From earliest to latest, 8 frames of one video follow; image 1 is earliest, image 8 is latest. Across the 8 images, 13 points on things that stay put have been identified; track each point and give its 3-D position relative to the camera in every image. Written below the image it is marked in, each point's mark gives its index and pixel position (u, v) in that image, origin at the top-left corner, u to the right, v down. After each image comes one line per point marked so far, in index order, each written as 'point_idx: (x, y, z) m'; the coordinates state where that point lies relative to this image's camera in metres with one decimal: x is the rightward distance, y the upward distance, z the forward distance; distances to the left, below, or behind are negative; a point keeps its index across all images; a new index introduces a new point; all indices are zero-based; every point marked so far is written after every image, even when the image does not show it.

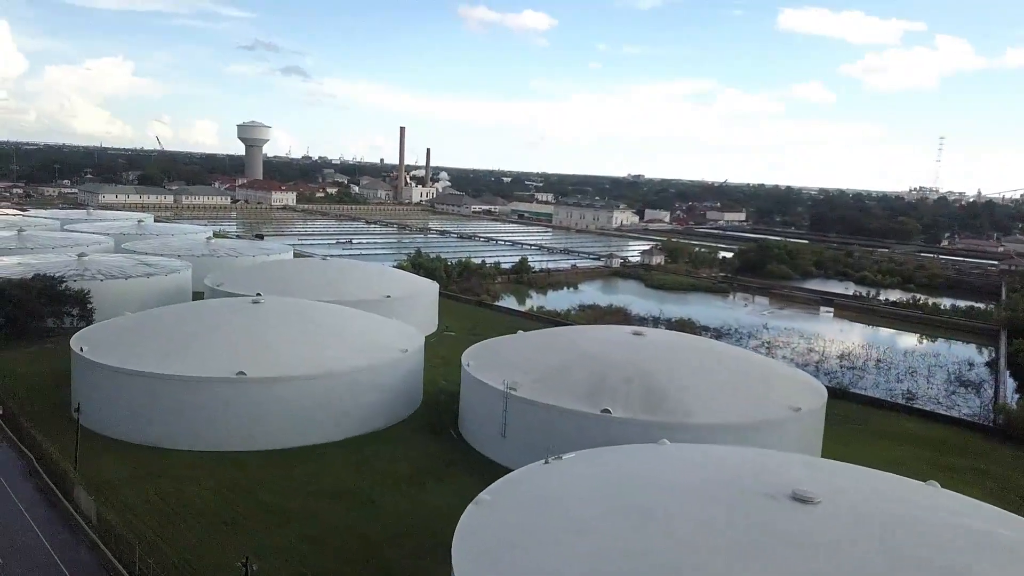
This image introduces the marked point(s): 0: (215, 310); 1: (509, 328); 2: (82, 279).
0: (-3.2, -0.3, +8.6) m
1: (0.0, -0.7, +12.7) m
2: (-6.3, +0.1, +11.7) m
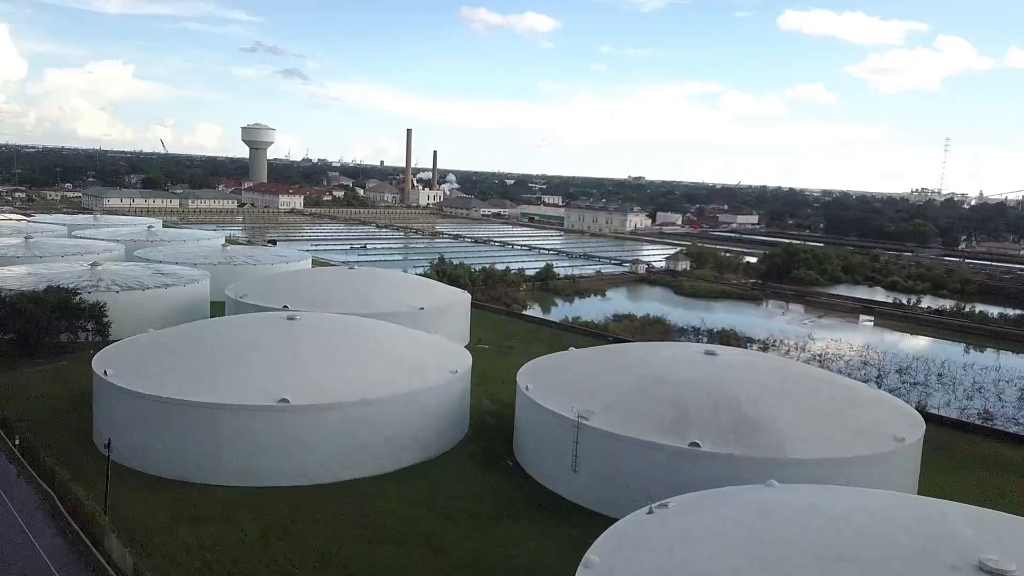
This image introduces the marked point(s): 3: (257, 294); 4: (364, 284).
0: (-2.6, -0.4, +7.9) m
1: (+0.5, -0.8, +12.1) m
2: (-5.8, 0.0, +11.0) m
3: (-3.7, -0.1, +11.5) m
4: (-2.2, 0.0, +11.5) m
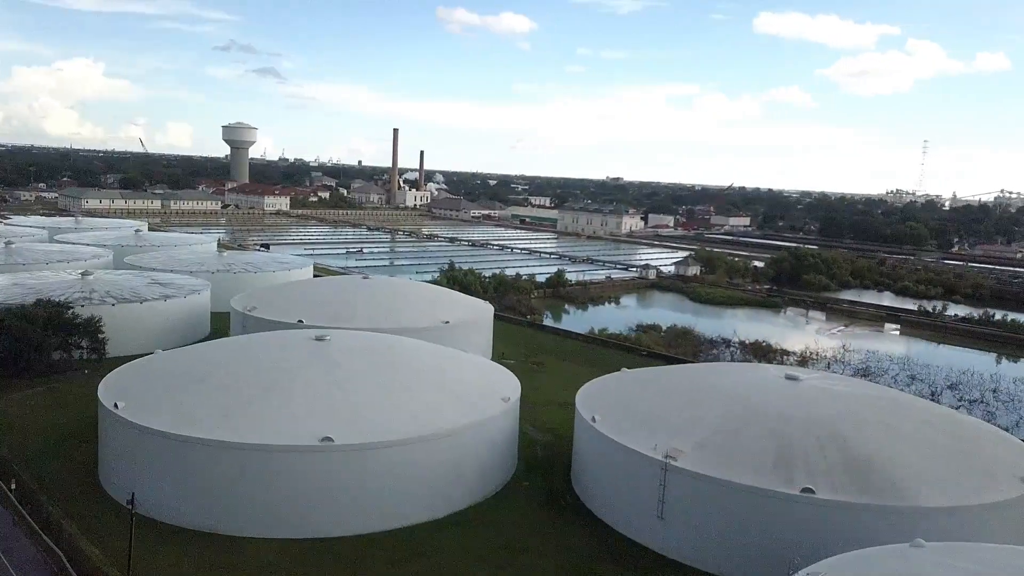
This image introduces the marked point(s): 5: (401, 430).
0: (-2.1, -0.6, +7.1) m
1: (+0.9, -1.0, +11.3) m
2: (-5.3, -0.2, +10.0) m
3: (-3.3, -0.2, +10.6) m
4: (-1.8, -0.1, +10.7) m
5: (-0.8, -1.1, +6.0) m
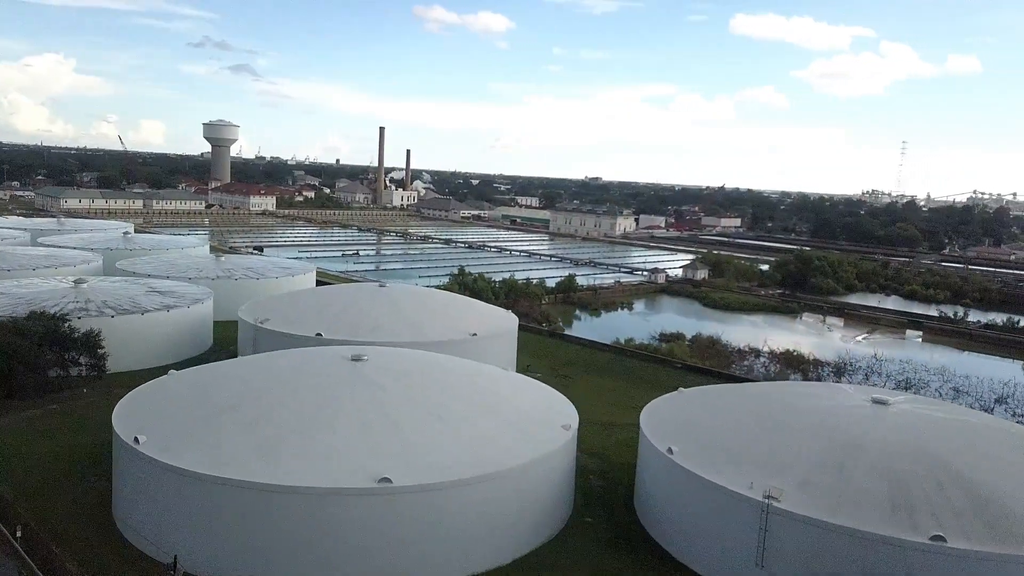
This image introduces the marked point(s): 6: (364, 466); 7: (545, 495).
0: (-1.6, -0.7, +6.4) m
1: (+1.3, -1.1, +10.7) m
2: (-4.9, -0.3, +9.2) m
3: (-2.9, -0.4, +9.8) m
4: (-1.4, -0.3, +10.0) m
5: (-0.3, -1.2, +5.4) m
6: (-1.0, -1.2, +5.2) m
7: (+0.2, -1.5, +5.9) m
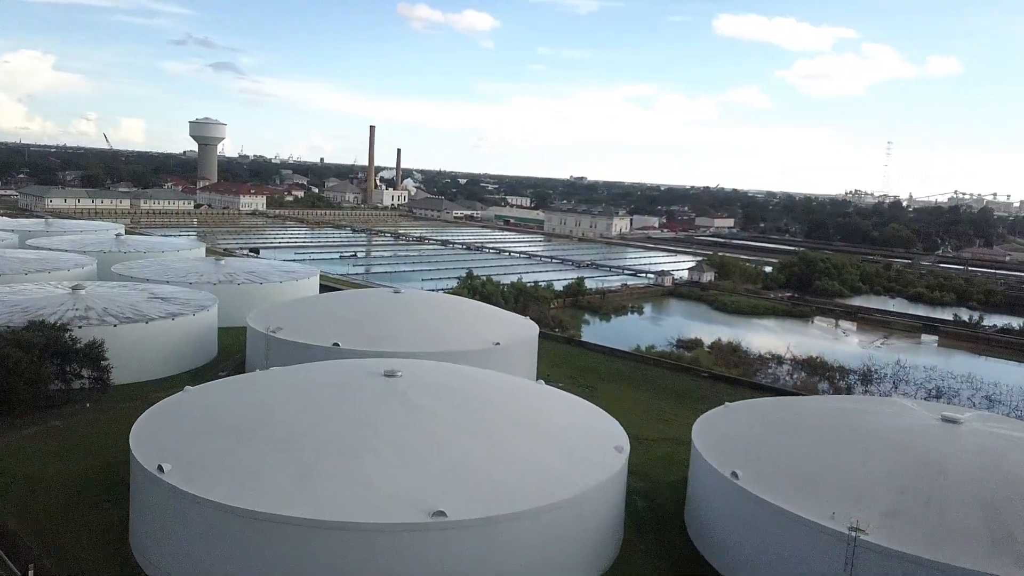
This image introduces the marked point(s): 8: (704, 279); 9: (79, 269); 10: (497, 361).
0: (-1.3, -0.8, +5.9) m
1: (+1.5, -1.2, +10.3) m
2: (-4.6, -0.4, +8.7) m
3: (-2.6, -0.4, +9.4) m
4: (-1.1, -0.3, +9.5) m
5: (+0.1, -1.3, +4.9) m
6: (-0.6, -1.3, +4.8) m
7: (+0.6, -1.6, +5.5) m
8: (+4.8, +0.2, +20.0) m
9: (-7.2, +0.3, +13.1) m
10: (-0.2, -0.9, +9.3) m
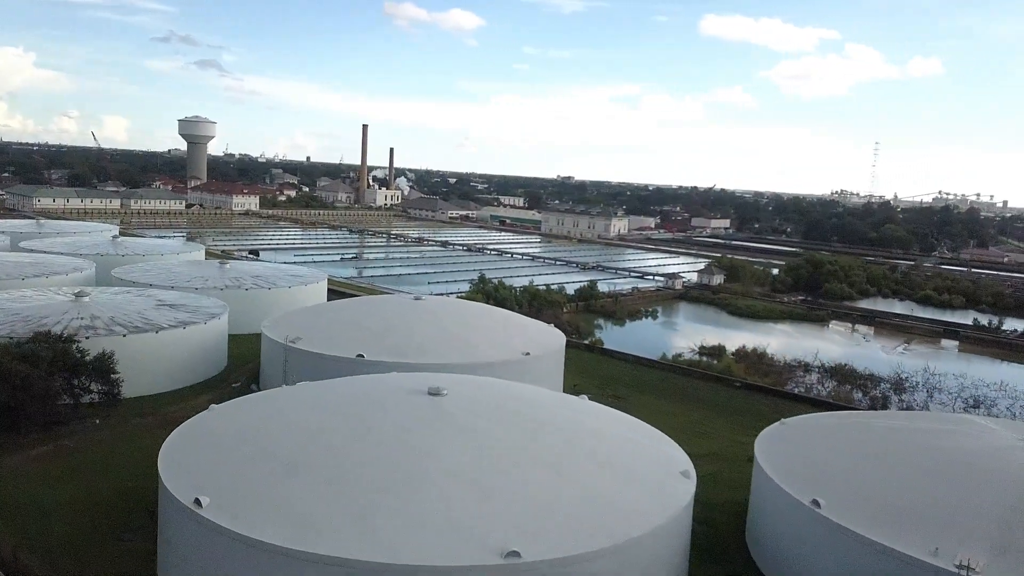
0: (-0.9, -0.9, +5.5) m
1: (+1.9, -1.3, +9.9) m
2: (-4.3, -0.5, +8.2) m
3: (-2.3, -0.5, +8.9) m
4: (-0.8, -0.4, +9.1) m
5: (+0.5, -1.4, +4.5) m
6: (-0.2, -1.3, +4.3) m
7: (+1.0, -1.7, +5.1) m
8: (+5.0, +0.1, +19.6) m
9: (-6.9, +0.2, +12.6) m
10: (+0.2, -0.9, +8.9) m
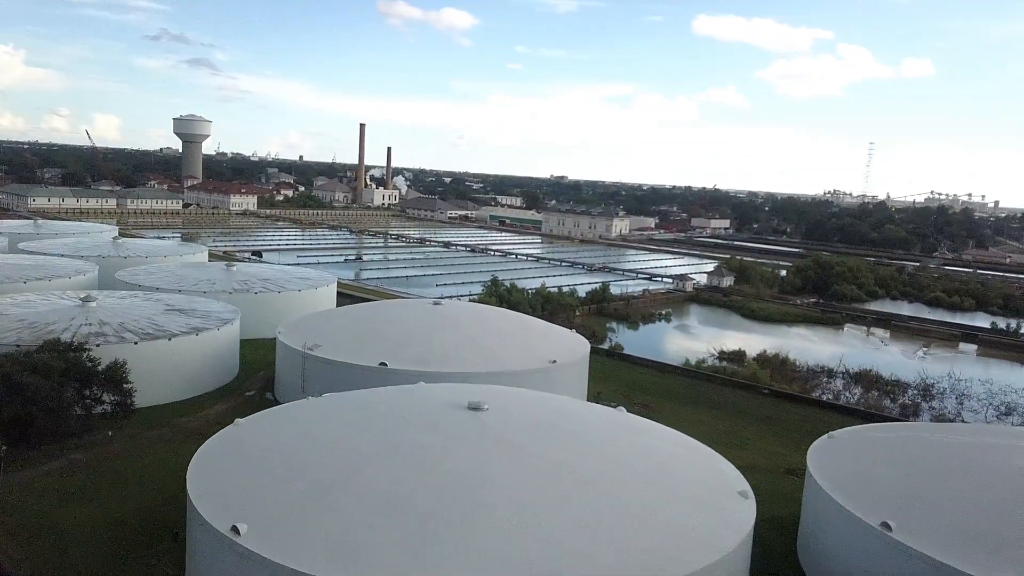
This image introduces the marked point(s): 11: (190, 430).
0: (-0.6, -1.0, +5.2) m
1: (+2.1, -1.3, +9.6) m
2: (-4.0, -0.6, +7.9) m
3: (-2.0, -0.6, +8.6) m
4: (-0.5, -0.5, +8.8) m
5: (+0.8, -1.4, +4.2) m
6: (+0.2, -1.4, +4.0) m
7: (+1.3, -1.8, +4.8) m
8: (+5.2, +0.1, +19.4) m
9: (-6.6, +0.2, +12.2) m
10: (+0.4, -1.0, +8.6) m
11: (-3.1, -1.4, +7.7) m
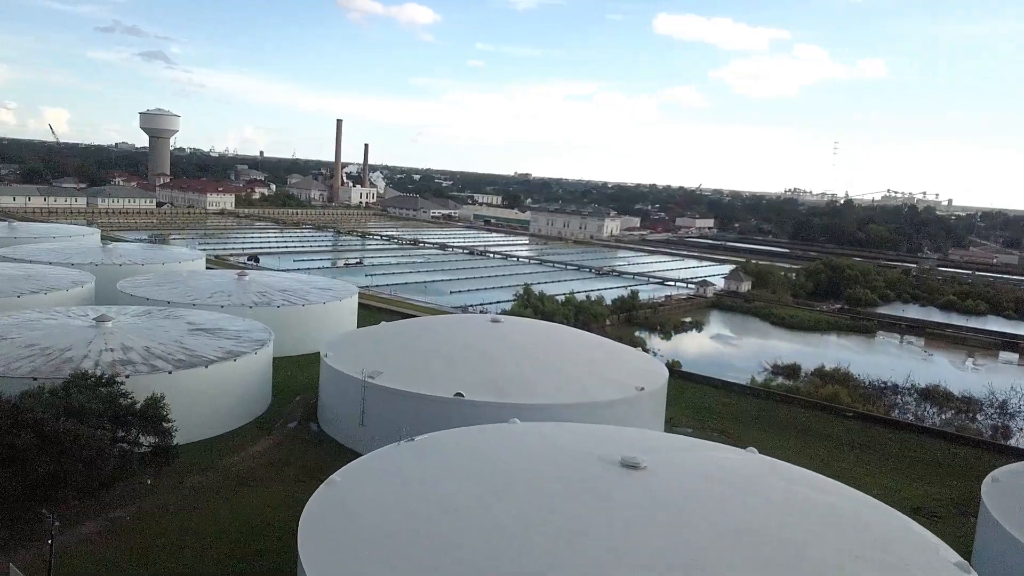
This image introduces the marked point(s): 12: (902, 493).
0: (+0.4, -1.1, +4.3) m
1: (+2.9, -1.5, +8.8) m
2: (-3.2, -0.7, +6.8) m
3: (-1.2, -0.8, +7.6) m
4: (+0.3, -0.7, +7.9) m
5: (+1.8, -1.6, +3.4) m
6: (+1.2, -1.6, +3.2) m
7: (+2.3, -2.0, +4.0) m
8: (+5.4, 0.0, +18.8) m
9: (-6.0, 0.0, +11.0) m
10: (+1.2, -1.2, +7.7) m
11: (-2.3, -1.6, +6.7) m
12: (+3.6, -1.9, +7.3) m
